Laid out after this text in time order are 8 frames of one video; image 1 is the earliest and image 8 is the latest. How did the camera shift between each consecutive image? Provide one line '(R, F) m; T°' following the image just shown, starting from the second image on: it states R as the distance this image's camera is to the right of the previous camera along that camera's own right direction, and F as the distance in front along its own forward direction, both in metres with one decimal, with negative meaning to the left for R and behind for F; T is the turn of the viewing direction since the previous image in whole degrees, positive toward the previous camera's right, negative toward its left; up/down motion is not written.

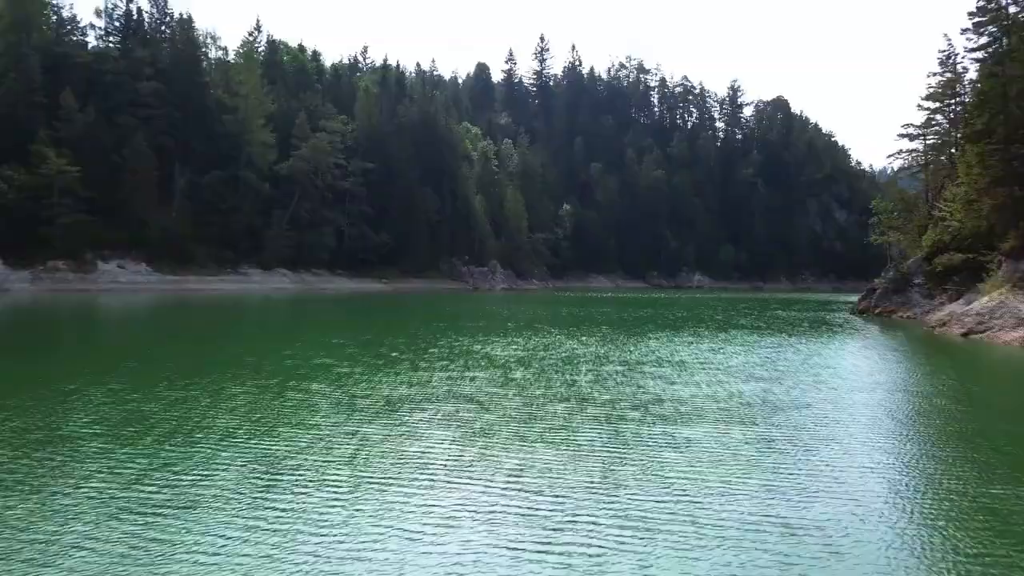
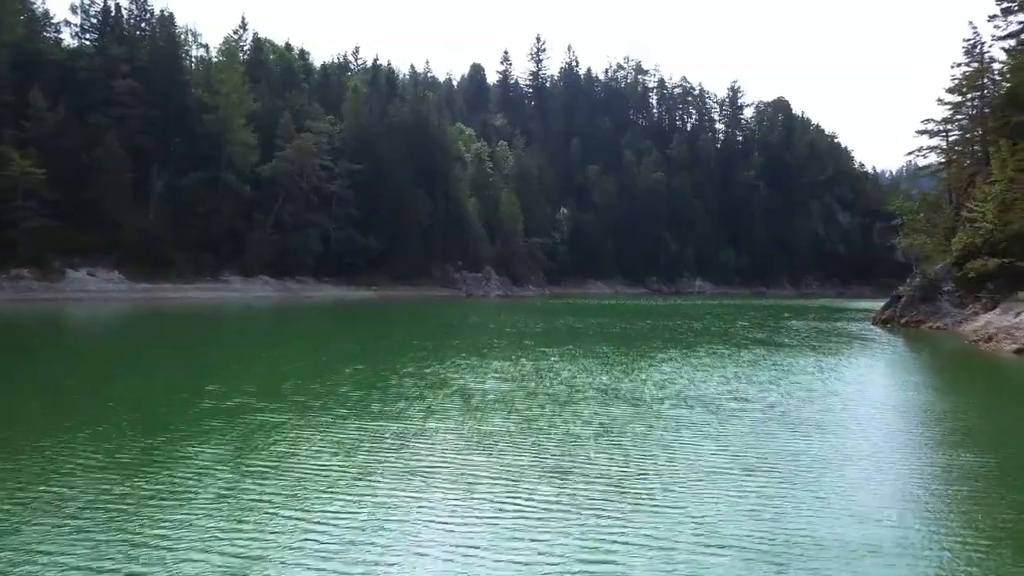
(+0.3, +4.0) m; 0°
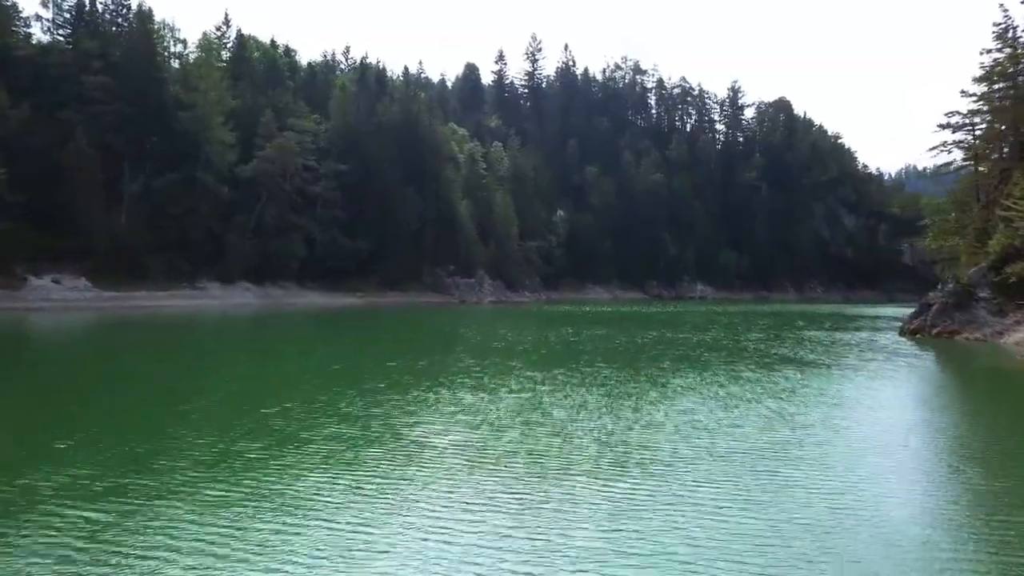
(+0.4, +4.2) m; 0°
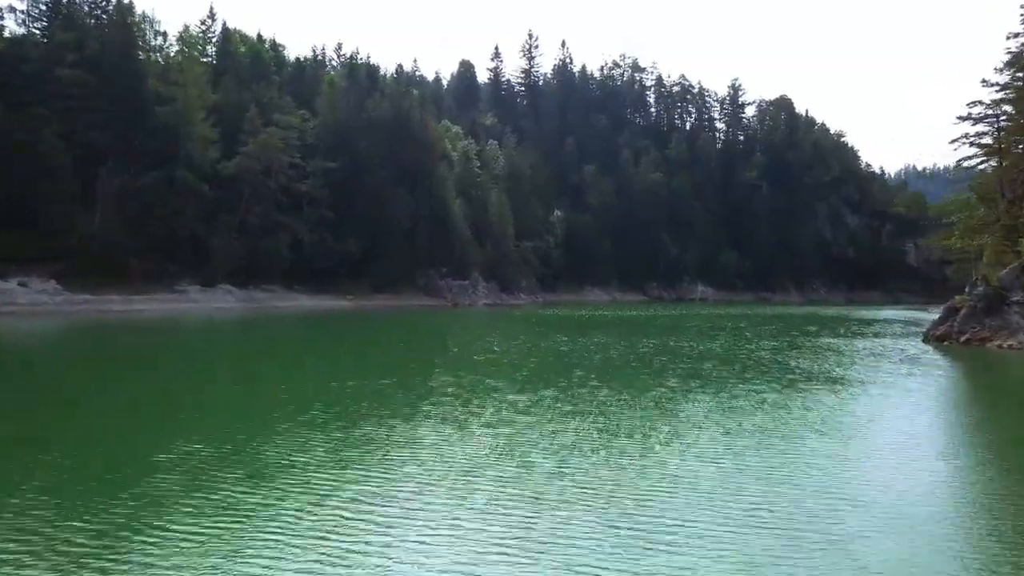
(+0.4, +3.3) m; 0°
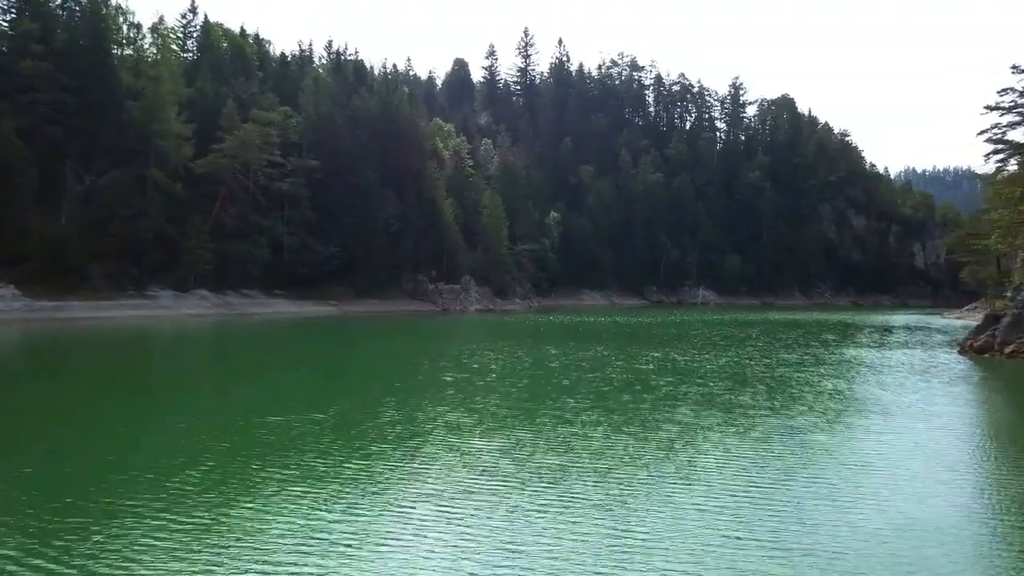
(+0.5, +4.2) m; 0°
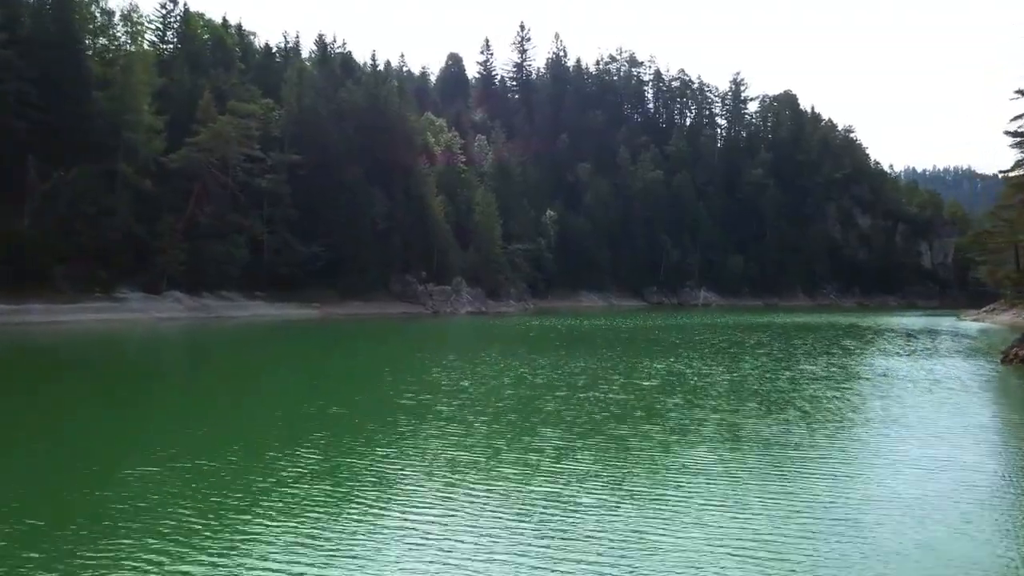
(+0.5, +3.9) m; 0°
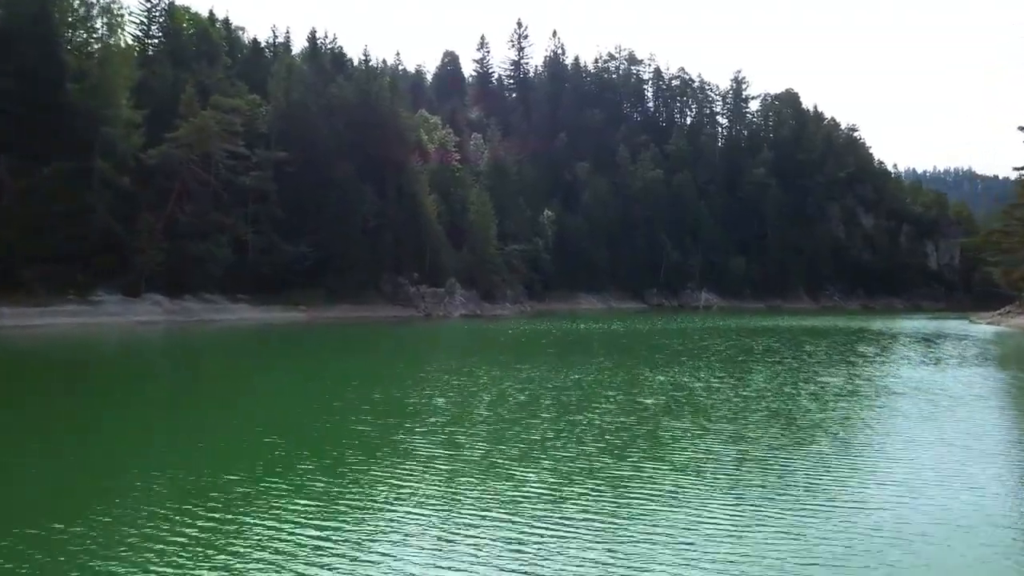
(+0.3, +2.8) m; 0°
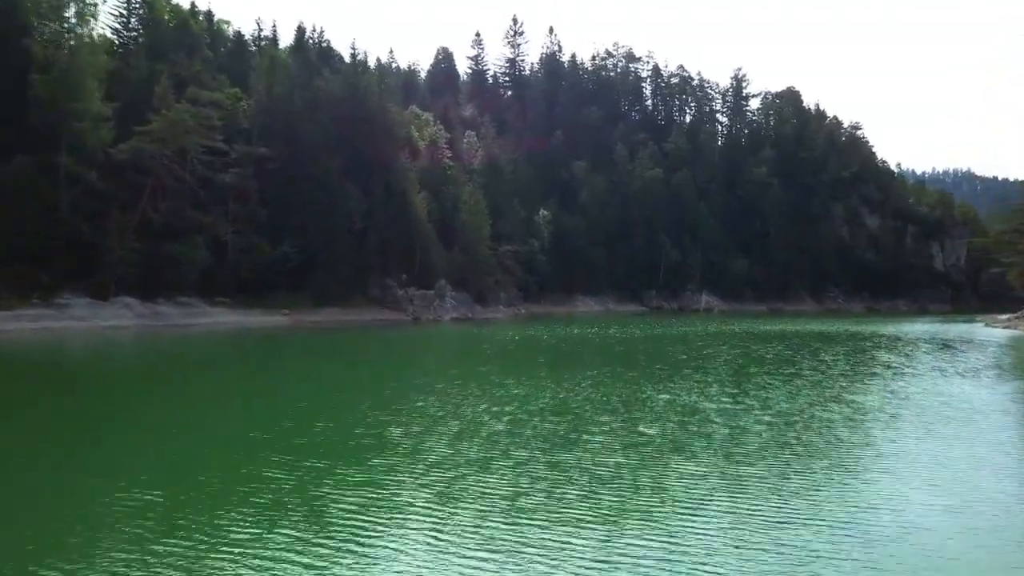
(+0.4, +3.3) m; 0°
